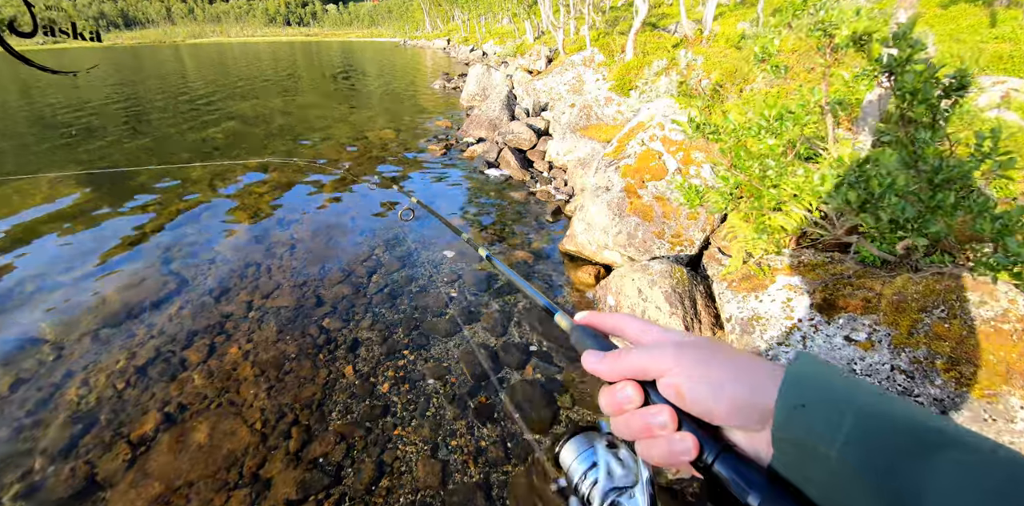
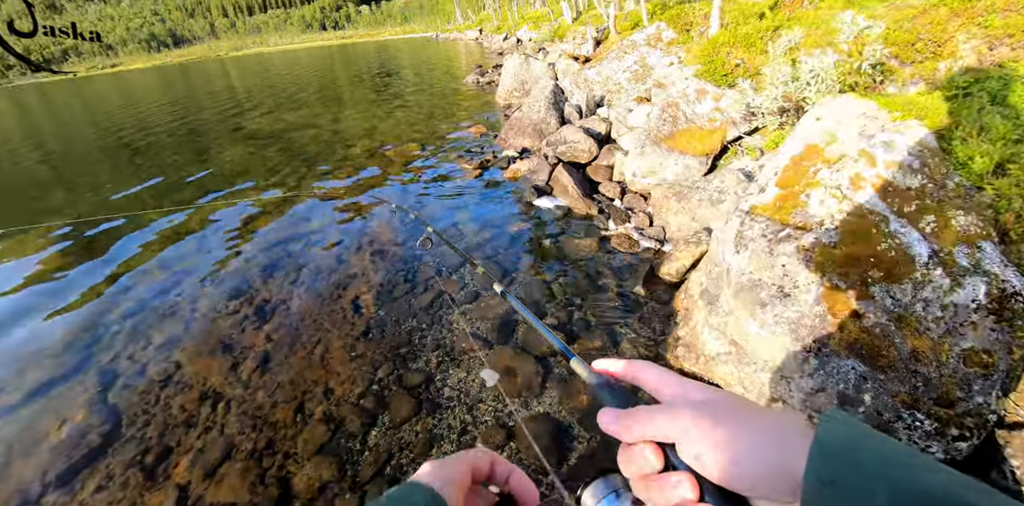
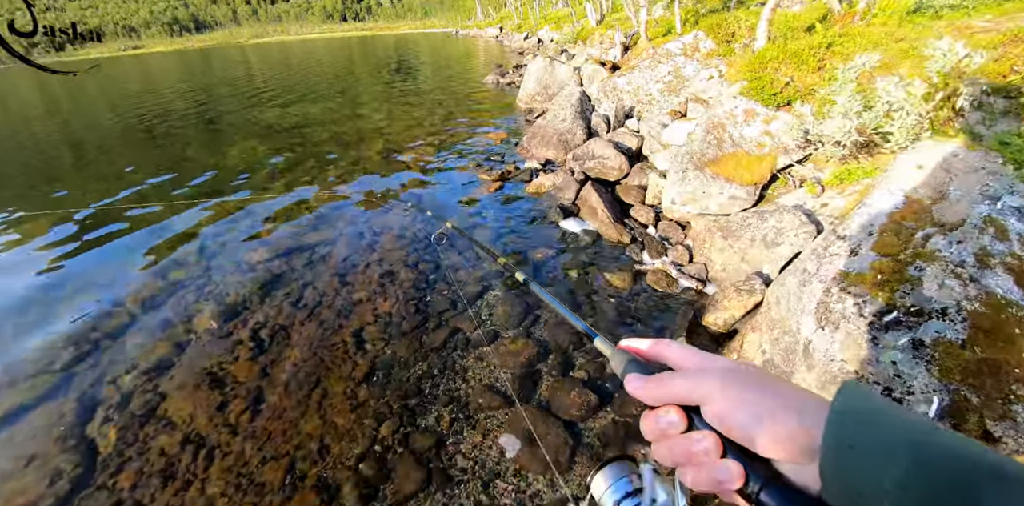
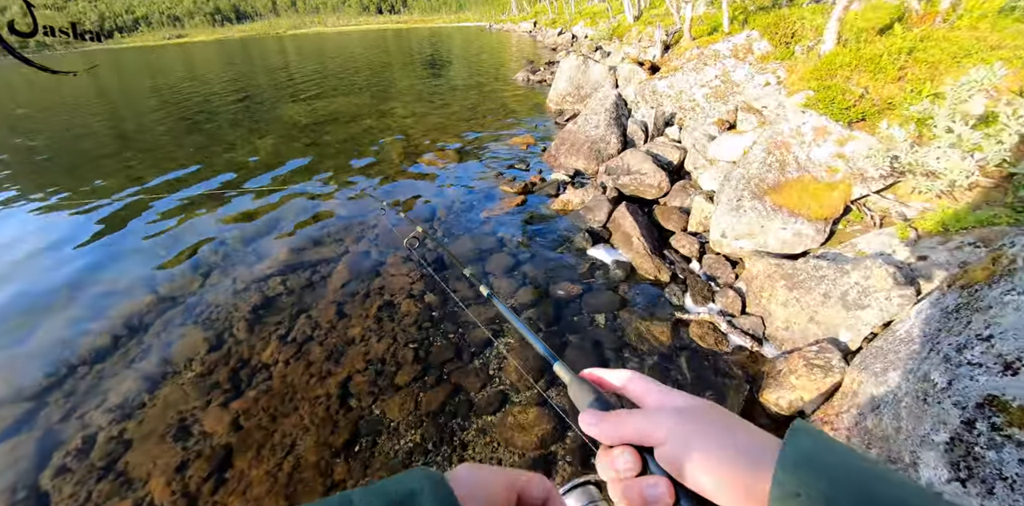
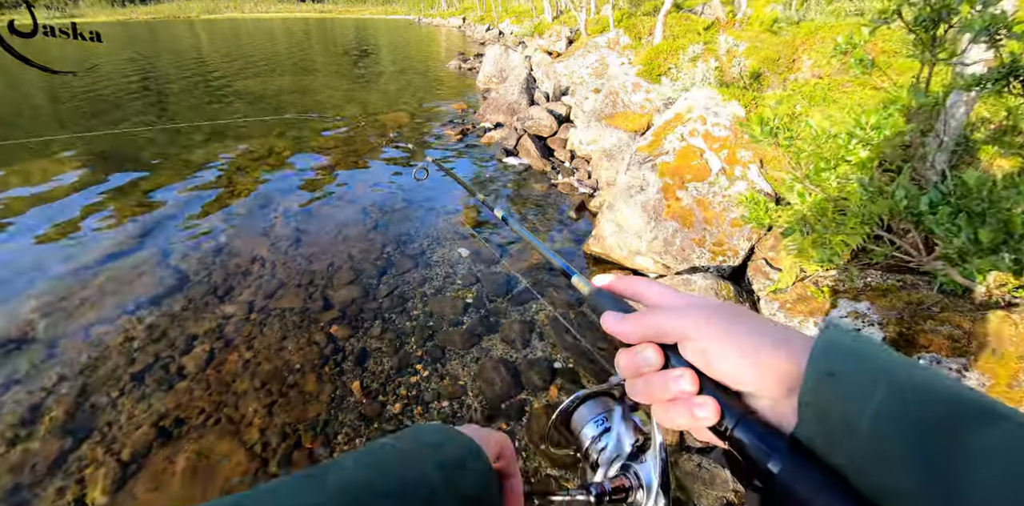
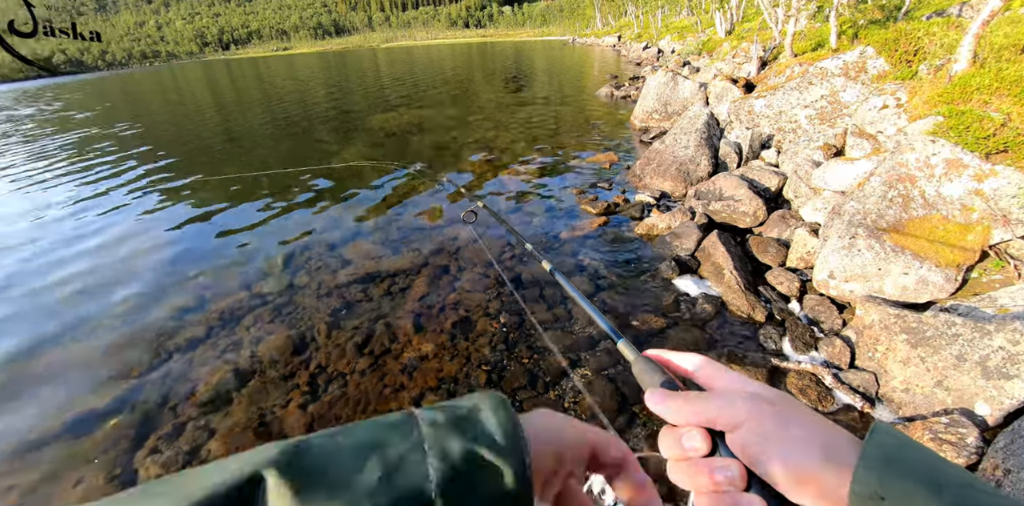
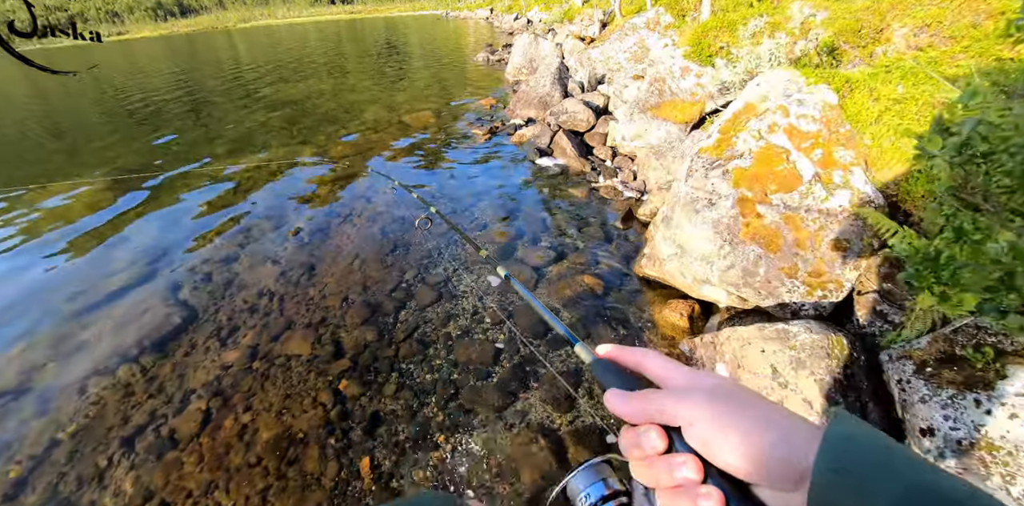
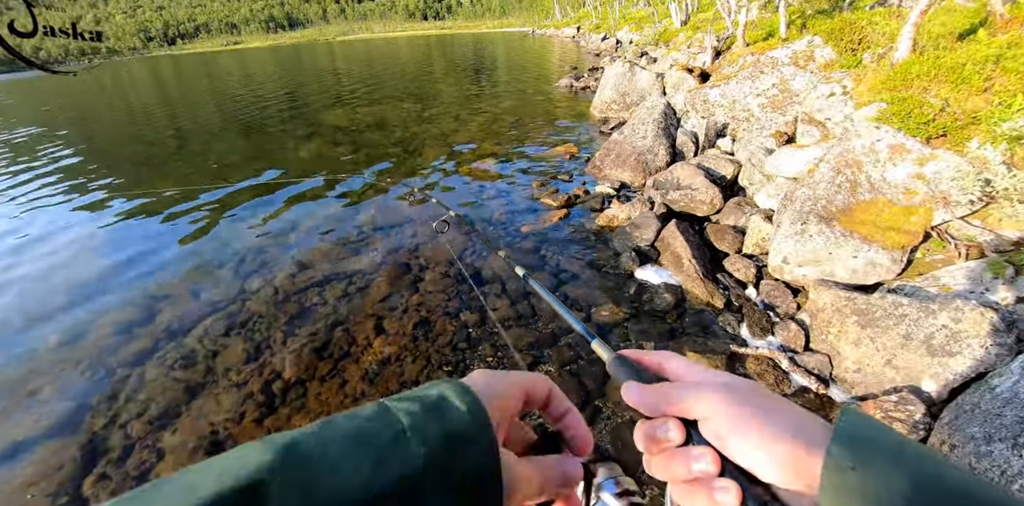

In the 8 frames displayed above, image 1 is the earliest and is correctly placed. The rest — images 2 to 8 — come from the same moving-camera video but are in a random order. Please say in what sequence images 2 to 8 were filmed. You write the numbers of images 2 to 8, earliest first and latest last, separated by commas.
5, 7, 2, 3, 4, 8, 6
